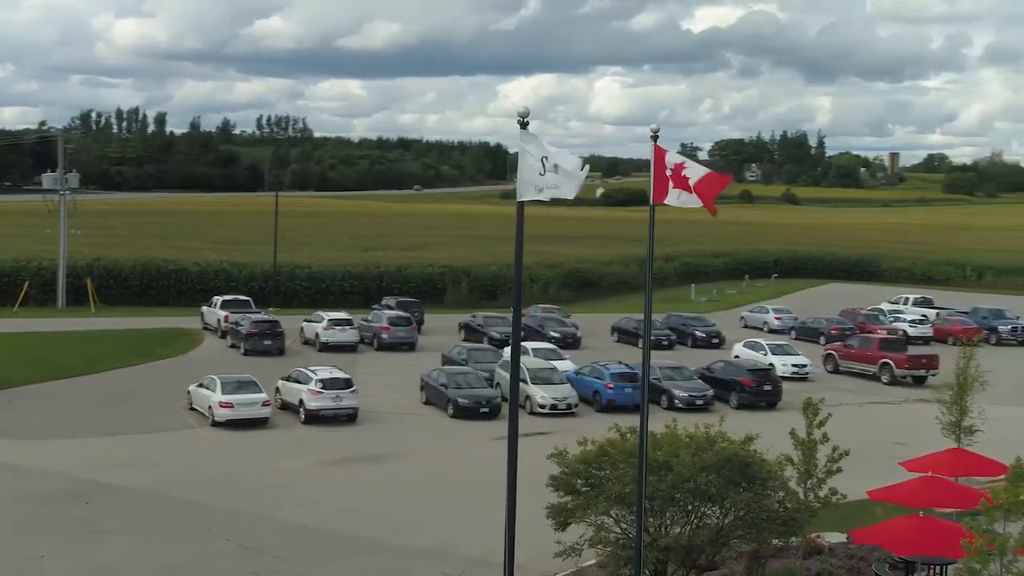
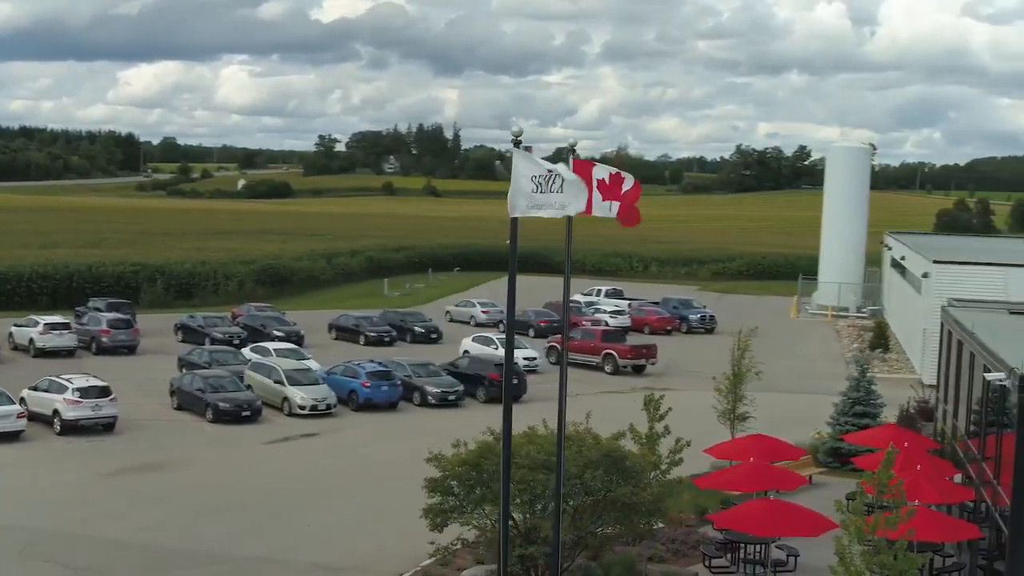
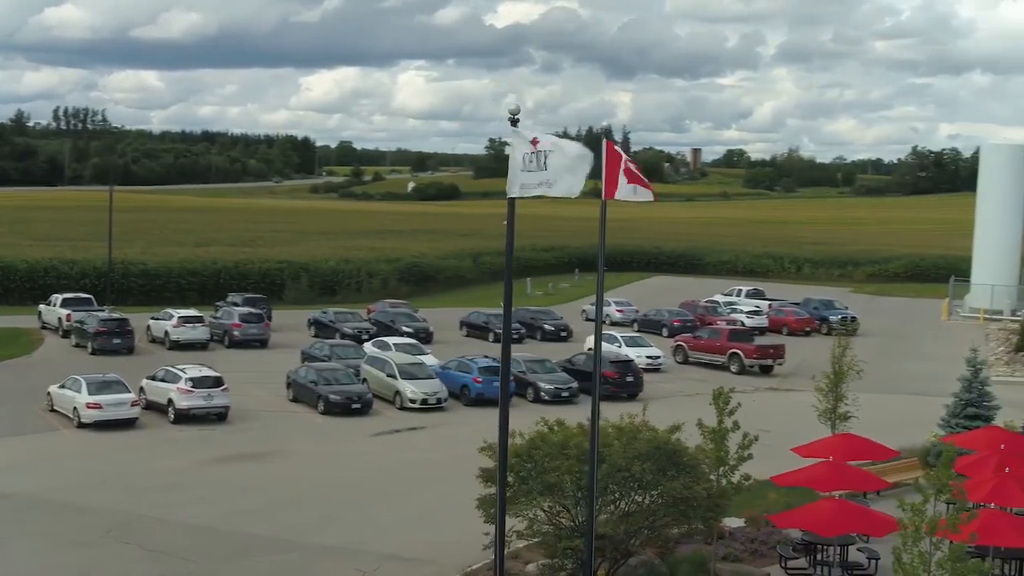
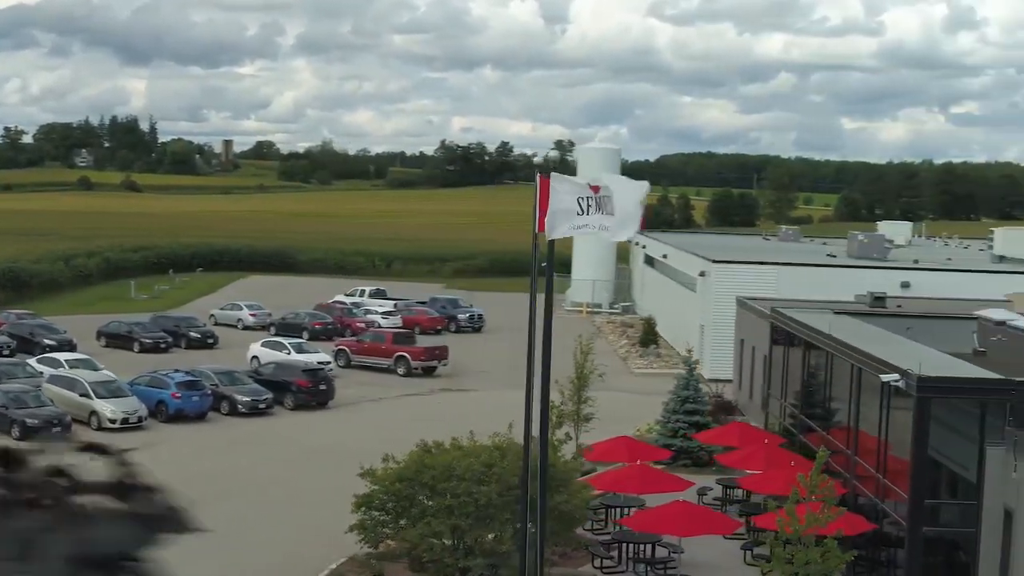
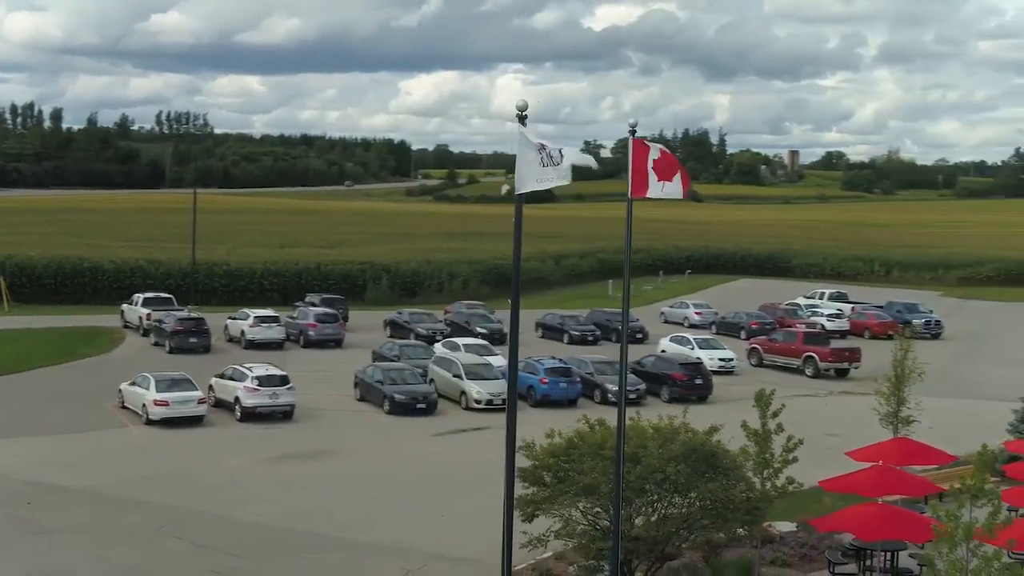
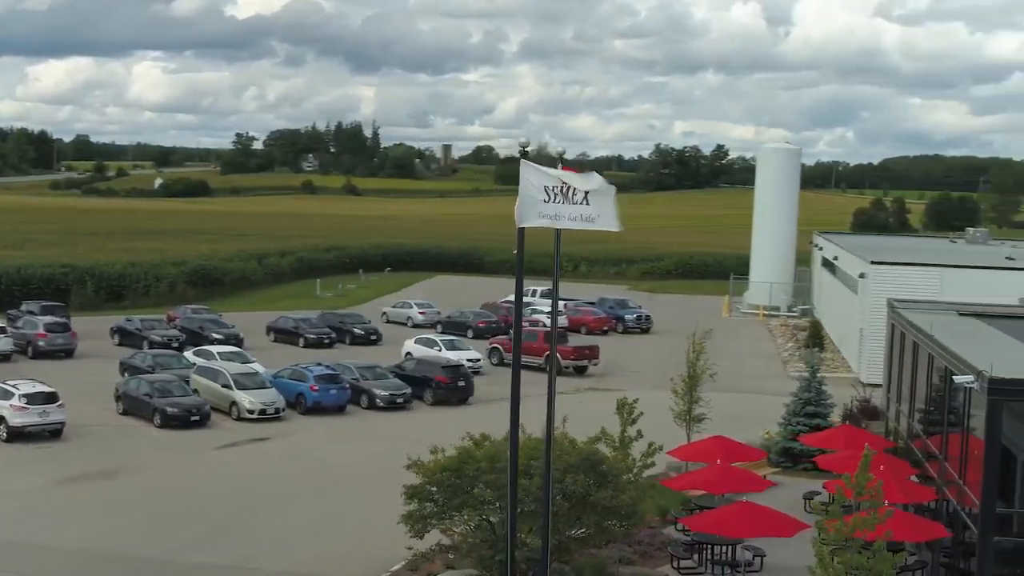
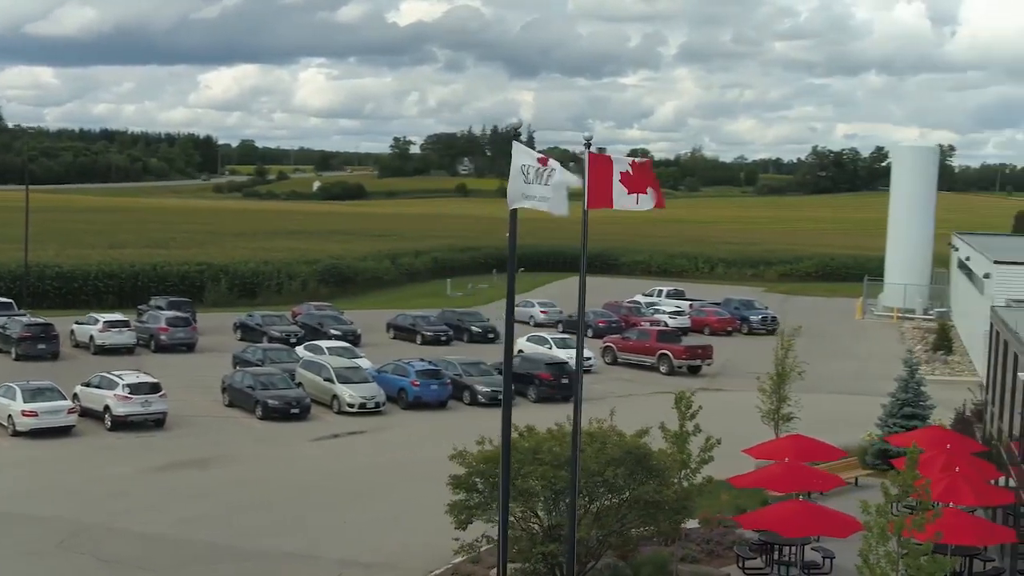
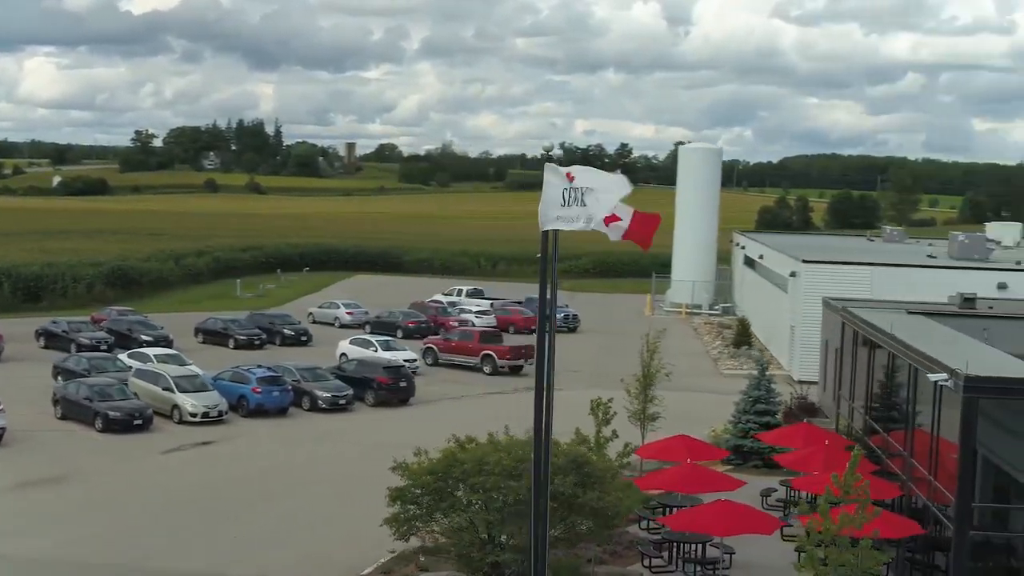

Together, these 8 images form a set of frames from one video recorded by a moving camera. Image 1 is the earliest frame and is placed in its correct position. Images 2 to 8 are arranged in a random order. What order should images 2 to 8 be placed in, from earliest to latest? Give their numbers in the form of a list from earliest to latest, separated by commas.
5, 3, 7, 2, 6, 8, 4
